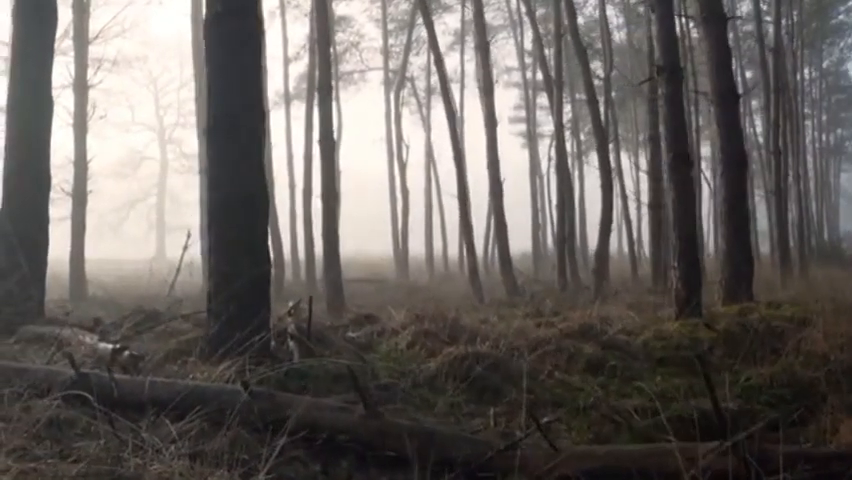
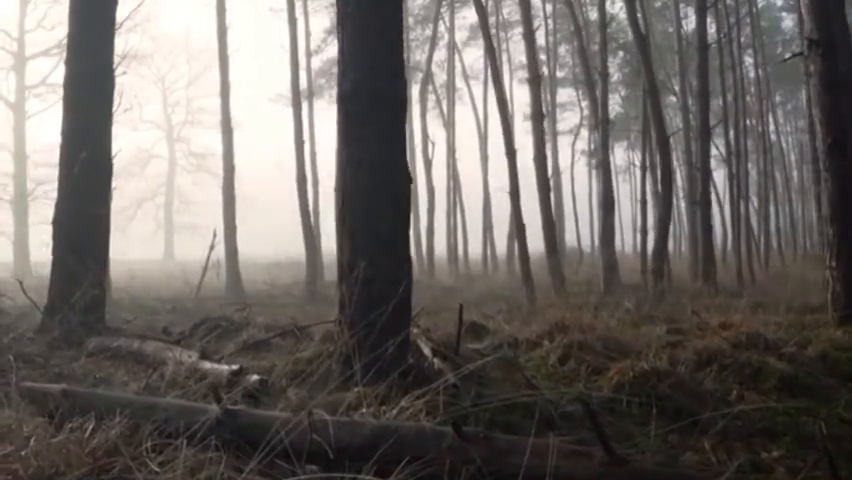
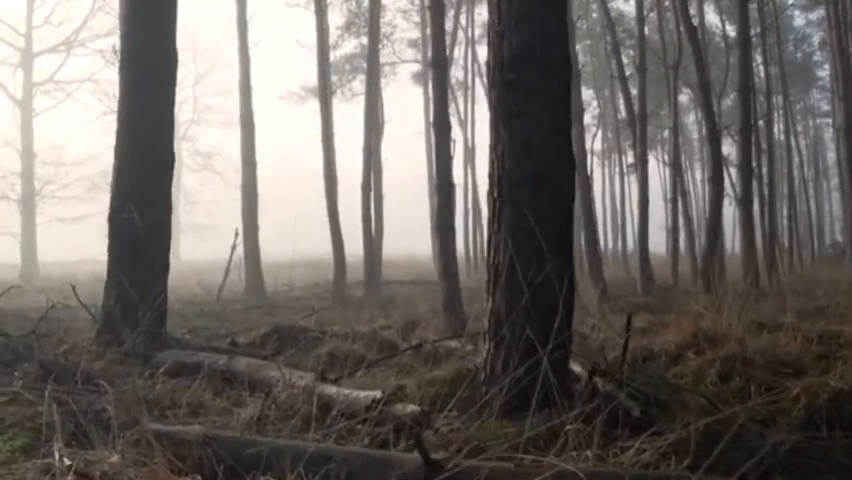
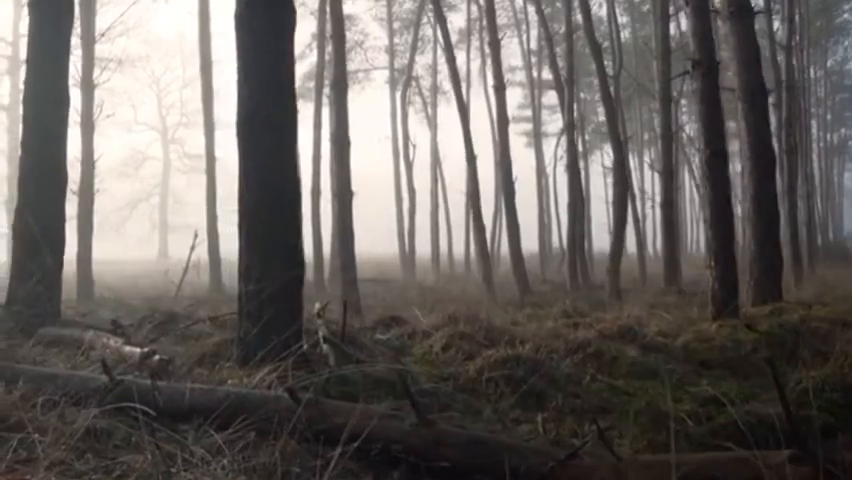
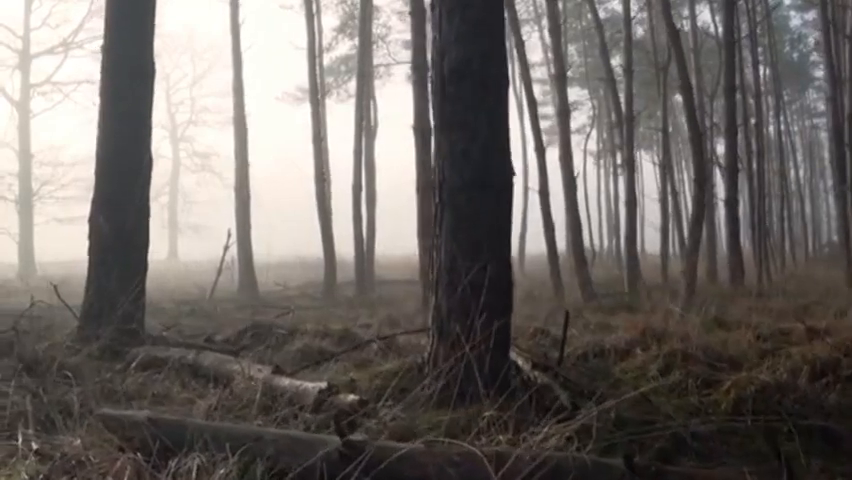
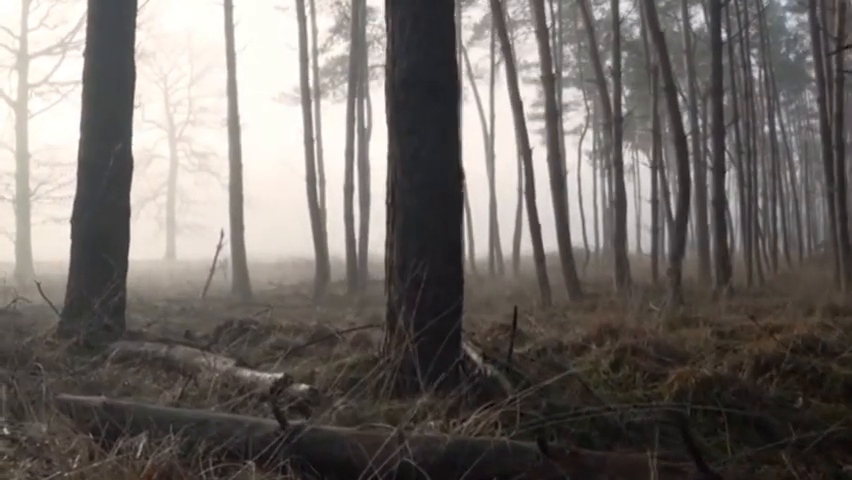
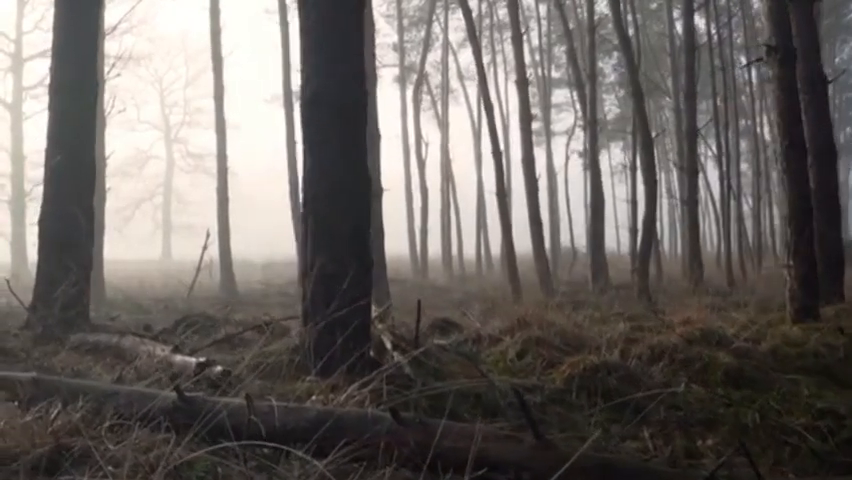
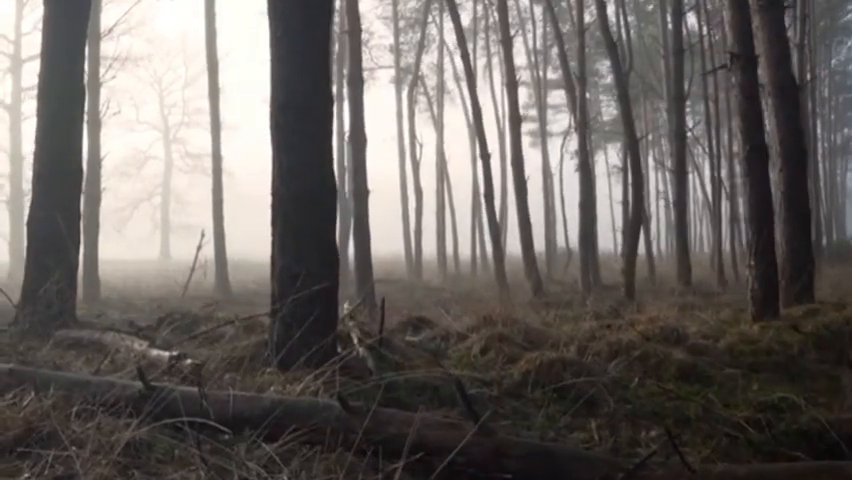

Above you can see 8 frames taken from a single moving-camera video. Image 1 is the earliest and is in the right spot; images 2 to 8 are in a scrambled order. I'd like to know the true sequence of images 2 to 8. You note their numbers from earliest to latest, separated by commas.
4, 8, 7, 2, 6, 5, 3
